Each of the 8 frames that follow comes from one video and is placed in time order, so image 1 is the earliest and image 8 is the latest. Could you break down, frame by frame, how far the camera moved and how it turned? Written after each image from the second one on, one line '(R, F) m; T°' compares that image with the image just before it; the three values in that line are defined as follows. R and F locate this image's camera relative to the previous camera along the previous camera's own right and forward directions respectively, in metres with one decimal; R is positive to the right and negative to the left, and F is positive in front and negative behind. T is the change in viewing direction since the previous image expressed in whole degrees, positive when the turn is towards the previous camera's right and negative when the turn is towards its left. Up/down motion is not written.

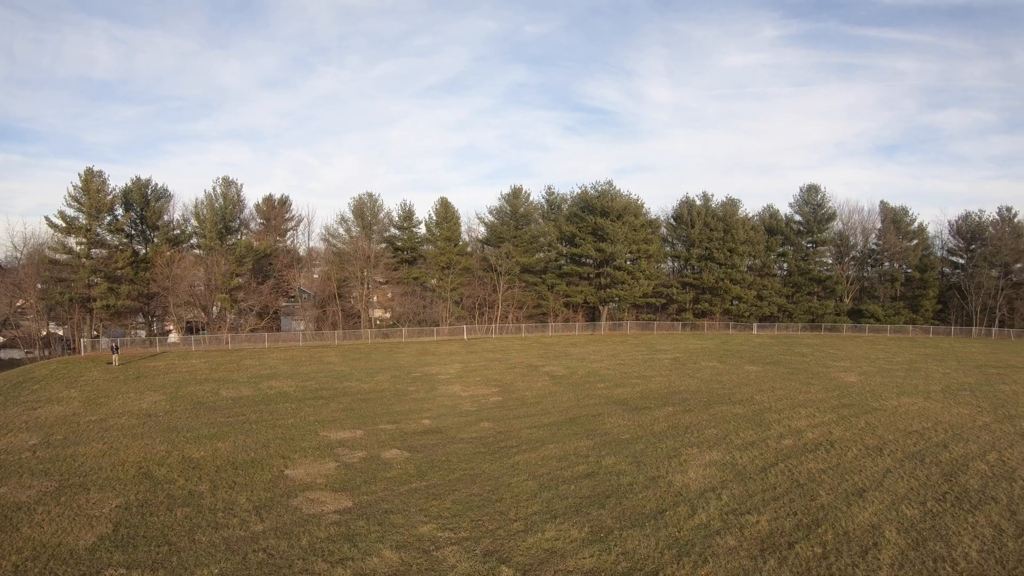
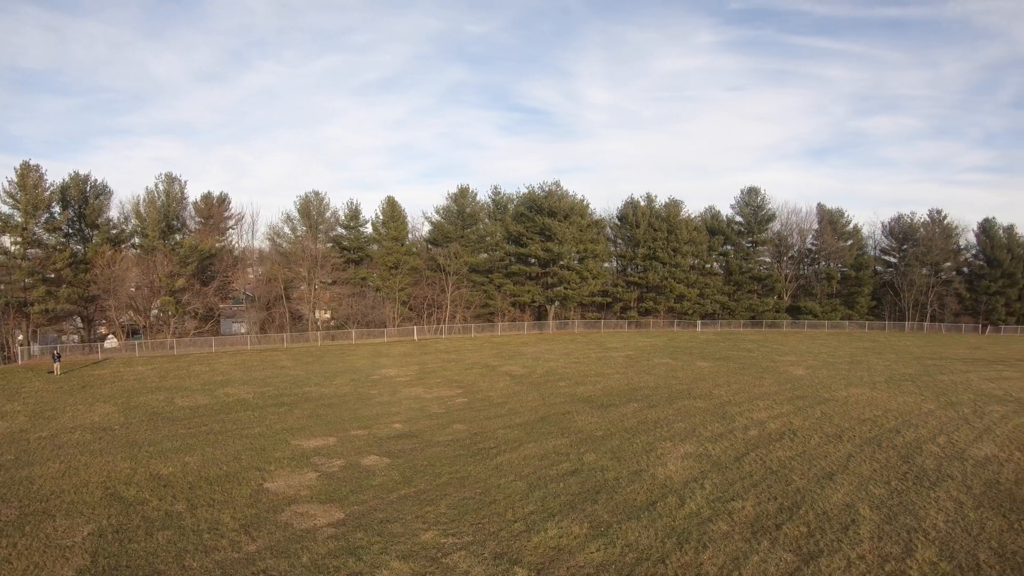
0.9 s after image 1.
(-0.6, +0.2) m; +6°
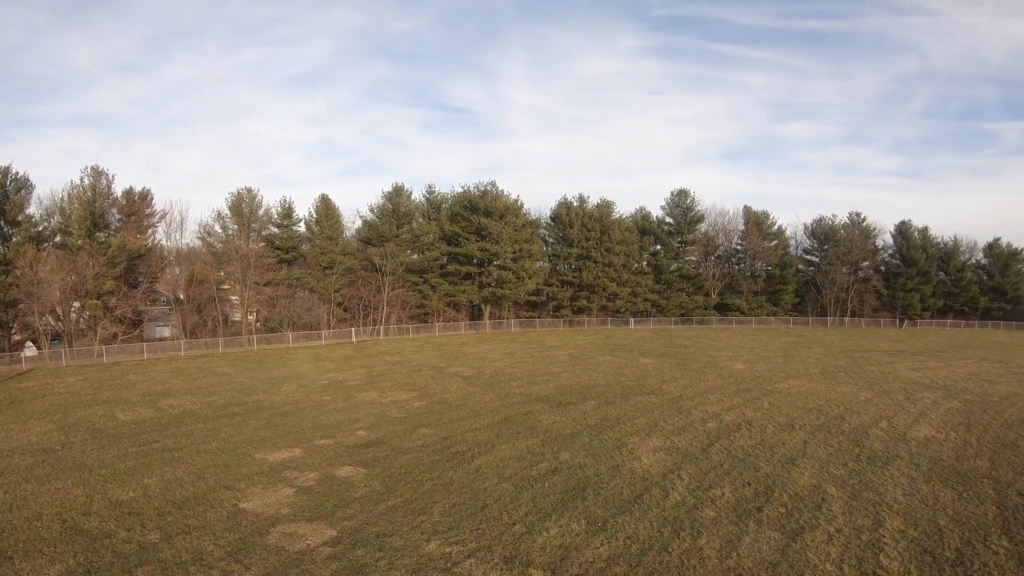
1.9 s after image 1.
(-0.8, +0.2) m; +7°
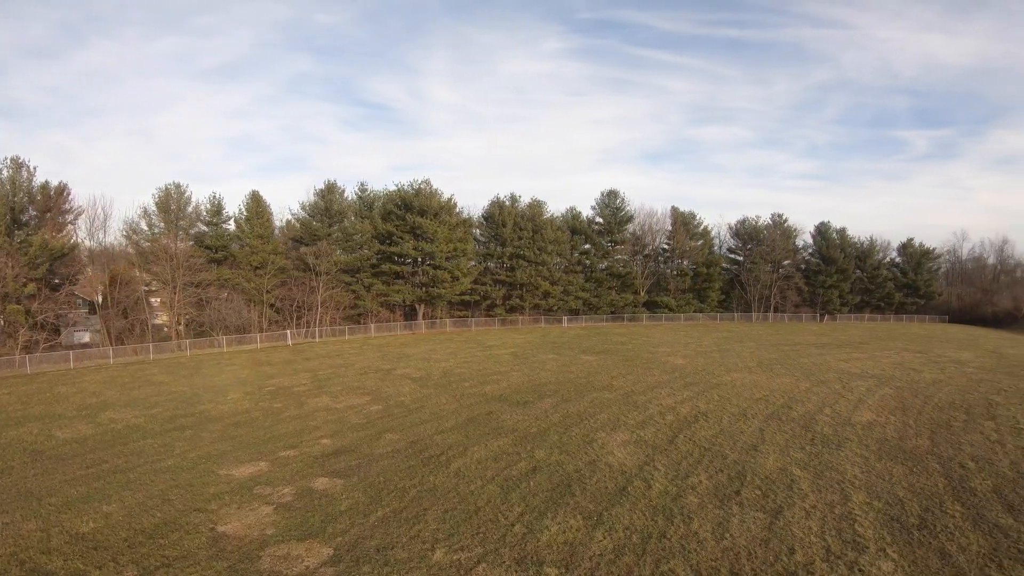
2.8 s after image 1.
(-0.7, +0.2) m; +7°
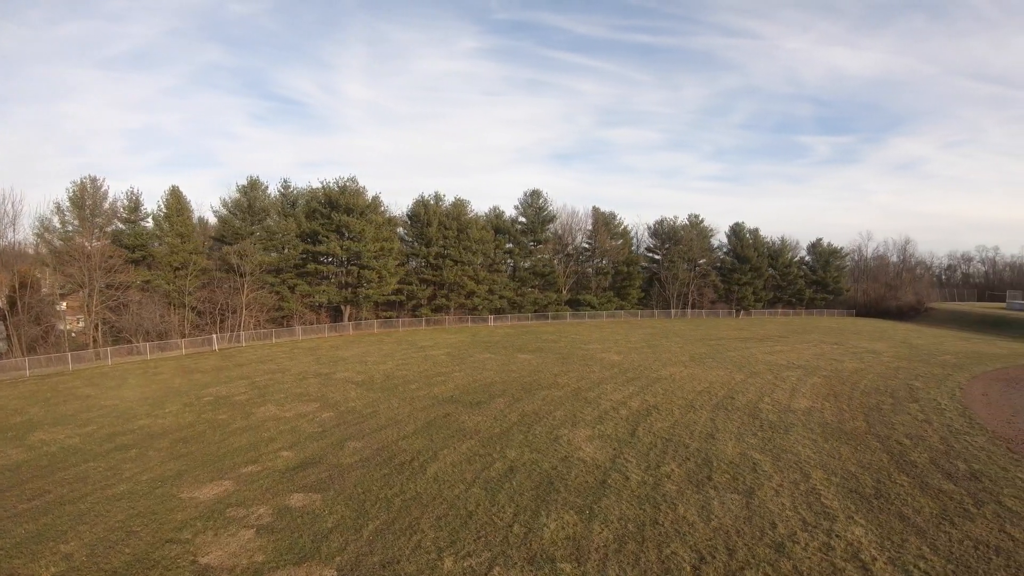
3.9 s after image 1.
(-0.7, +0.2) m; +7°
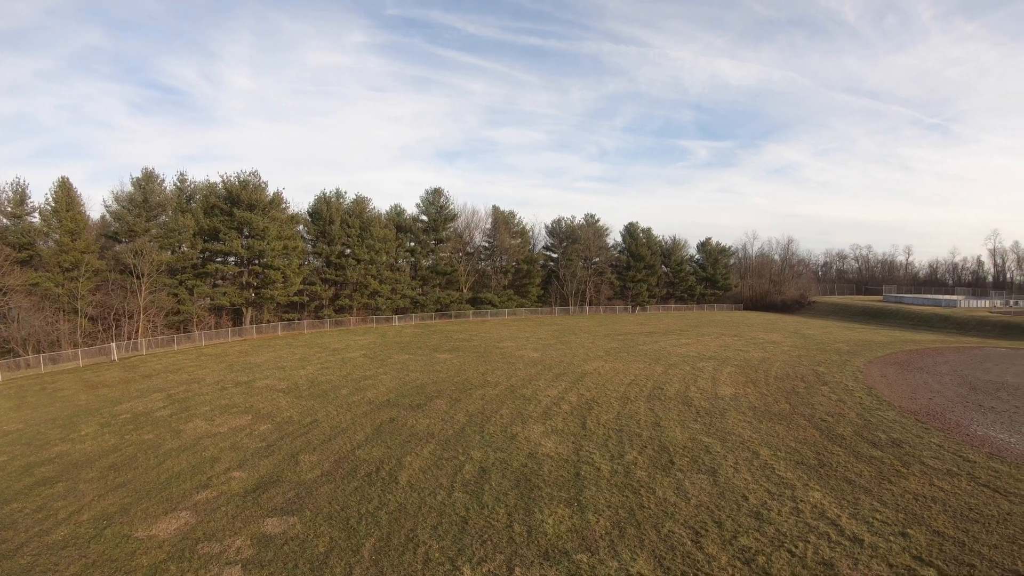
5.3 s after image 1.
(-0.9, -0.2) m; +9°
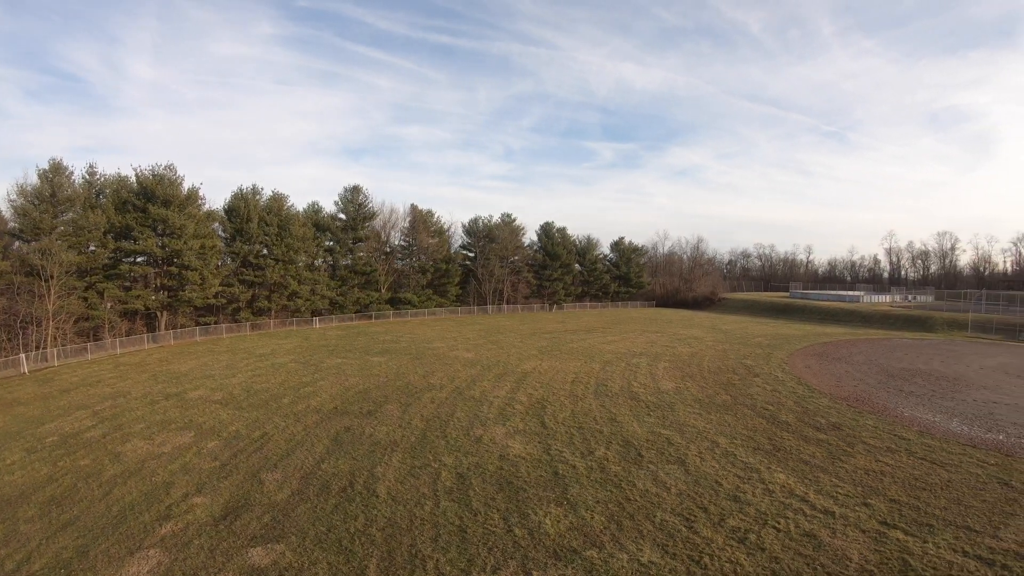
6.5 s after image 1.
(-0.7, -0.2) m; +6°
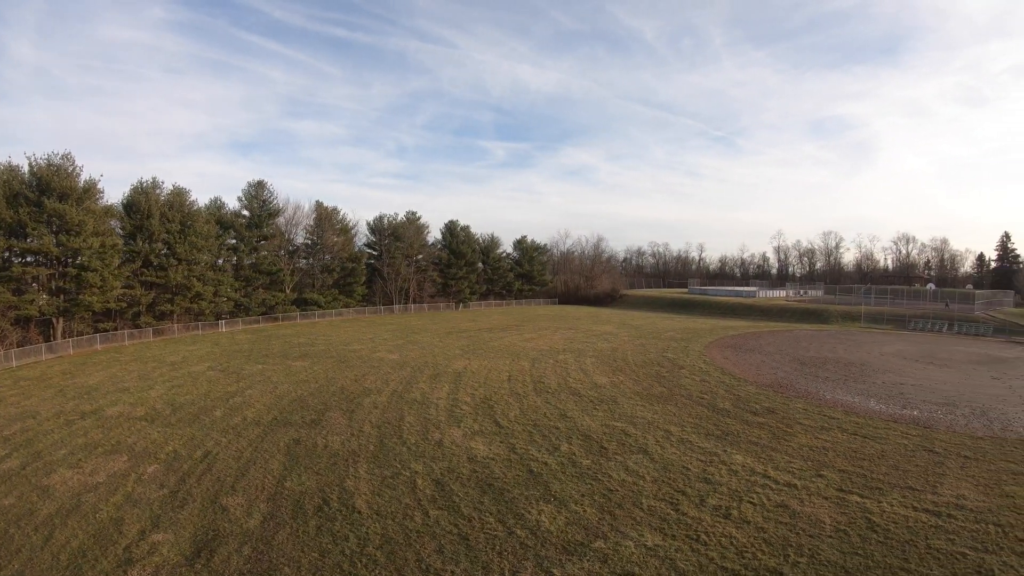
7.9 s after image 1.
(-0.6, -0.2) m; +7°
